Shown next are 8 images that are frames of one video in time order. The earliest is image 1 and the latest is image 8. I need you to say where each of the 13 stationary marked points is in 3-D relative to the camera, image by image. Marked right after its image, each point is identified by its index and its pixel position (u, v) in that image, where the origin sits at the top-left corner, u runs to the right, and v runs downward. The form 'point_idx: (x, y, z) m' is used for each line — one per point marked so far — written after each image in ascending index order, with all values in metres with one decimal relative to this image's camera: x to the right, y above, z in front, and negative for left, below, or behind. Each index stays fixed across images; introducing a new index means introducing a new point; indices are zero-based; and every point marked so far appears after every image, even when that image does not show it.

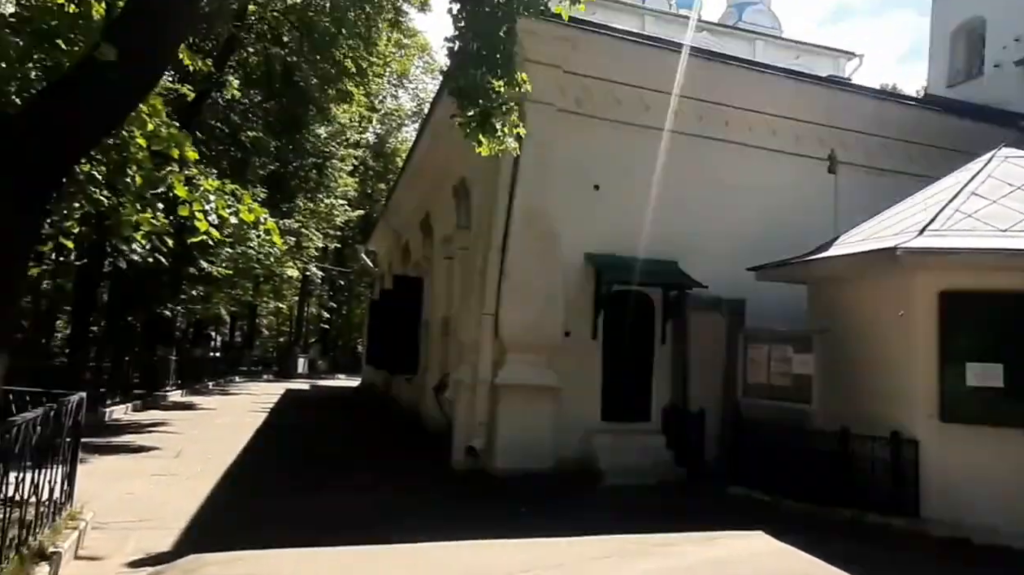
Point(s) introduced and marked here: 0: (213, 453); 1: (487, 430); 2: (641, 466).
0: (-4.4, -2.5, +11.9) m
1: (-0.3, -1.6, +8.8) m
2: (+1.4, -2.0, +8.6) m
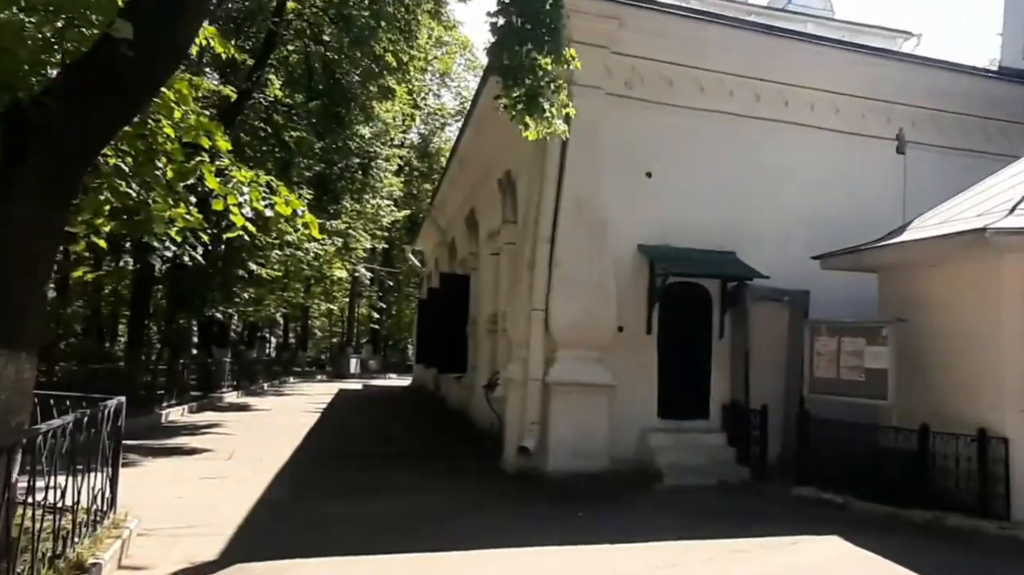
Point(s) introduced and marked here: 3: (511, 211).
0: (-3.6, -2.5, +11.8) m
1: (+0.3, -1.5, +8.5) m
2: (+2.0, -1.9, +8.1) m
3: (0.0, +1.1, +10.8) m
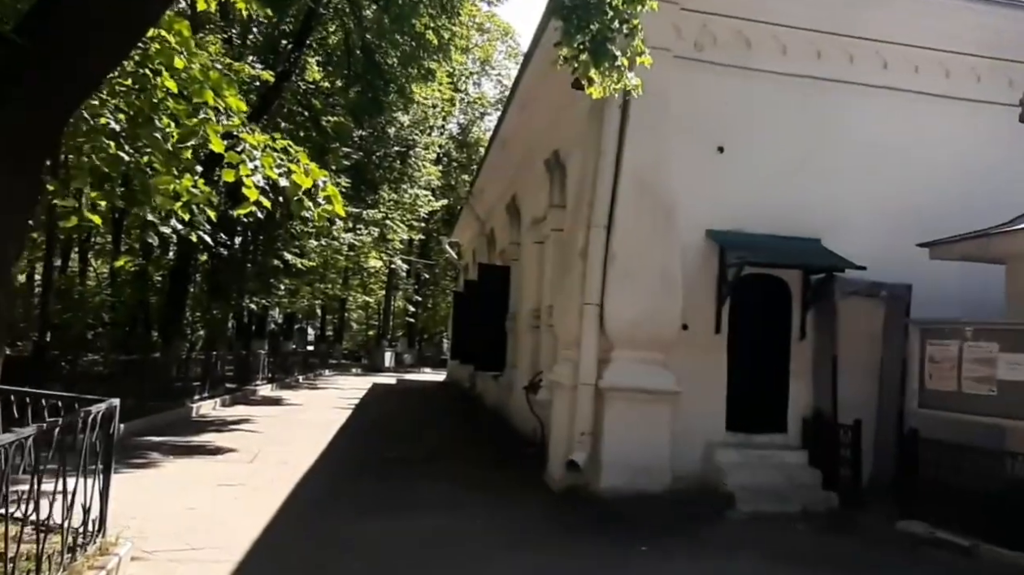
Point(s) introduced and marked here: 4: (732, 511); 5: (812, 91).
0: (-3.0, -2.4, +11.0) m
1: (+0.8, -1.4, +7.5) m
2: (+2.4, -1.8, +7.0) m
3: (+0.6, +1.2, +9.8) m
4: (+1.9, -2.0, +6.9) m
5: (+3.0, +2.0, +7.7) m
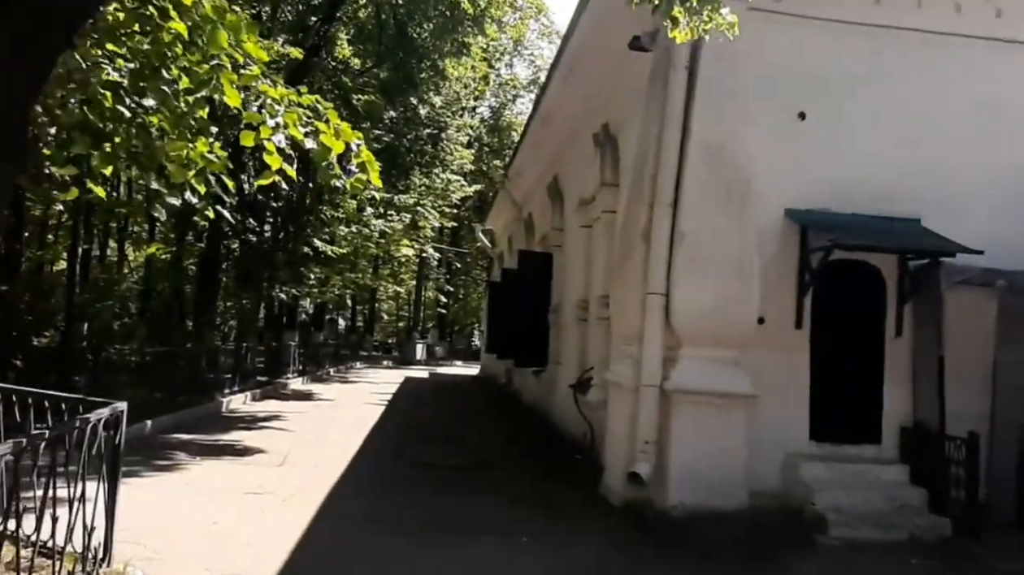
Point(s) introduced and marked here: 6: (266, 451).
0: (-2.4, -2.3, +10.3) m
1: (+1.2, -1.3, +6.6) m
2: (+2.9, -1.7, +6.1) m
3: (+1.1, +1.3, +8.9) m
4: (+2.4, -1.9, +5.9) m
5: (+3.4, +2.1, +6.7) m
6: (-3.4, -2.3, +10.8) m
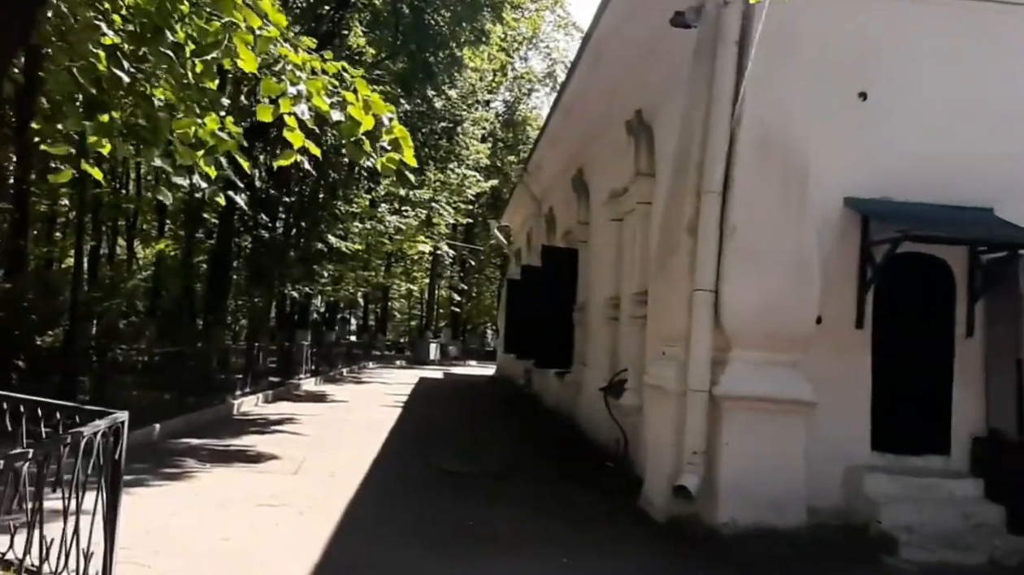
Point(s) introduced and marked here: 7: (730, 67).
0: (-2.1, -2.3, +9.8) m
1: (+1.5, -1.3, +6.1) m
2: (+3.1, -1.7, +5.5) m
3: (+1.4, +1.3, +8.3) m
4: (+2.6, -1.9, +5.4) m
5: (+3.6, +2.1, +6.1) m
6: (-3.1, -2.3, +10.3) m
7: (+1.6, +1.7, +5.9) m
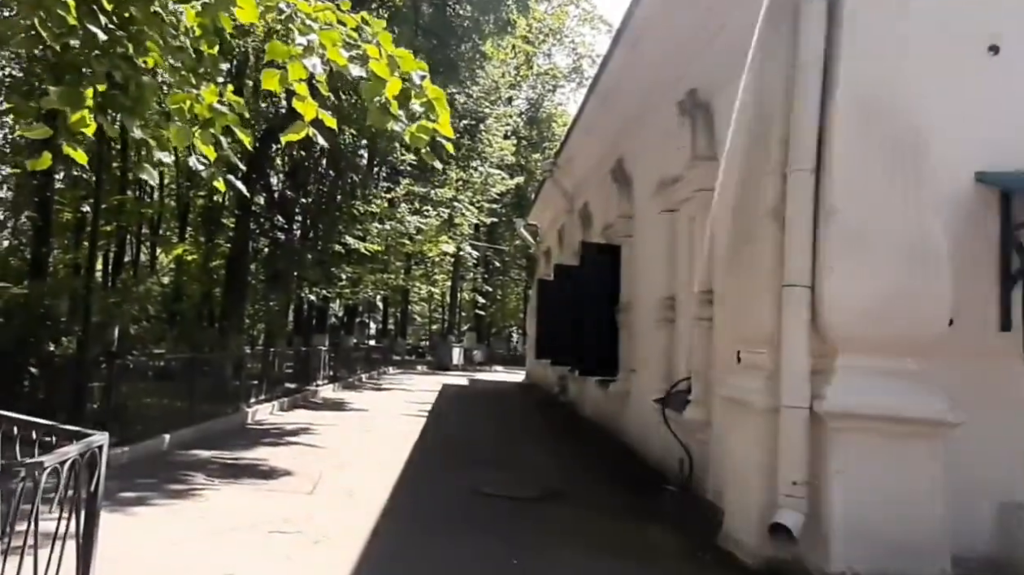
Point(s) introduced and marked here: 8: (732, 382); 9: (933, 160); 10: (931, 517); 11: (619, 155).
0: (-1.6, -2.2, +8.7) m
1: (+1.9, -1.3, +4.9) m
2: (+3.5, -1.6, +4.4) m
3: (+1.8, +1.3, +7.2) m
4: (+3.0, -1.8, +4.2) m
5: (+4.0, +2.1, +5.0) m
6: (-2.6, -2.2, +9.3) m
7: (+2.0, +1.7, +4.7) m
8: (+1.7, -0.7, +6.1) m
9: (+2.7, +0.8, +4.8) m
10: (+2.5, -1.4, +4.6) m
11: (+1.7, +2.1, +12.5) m
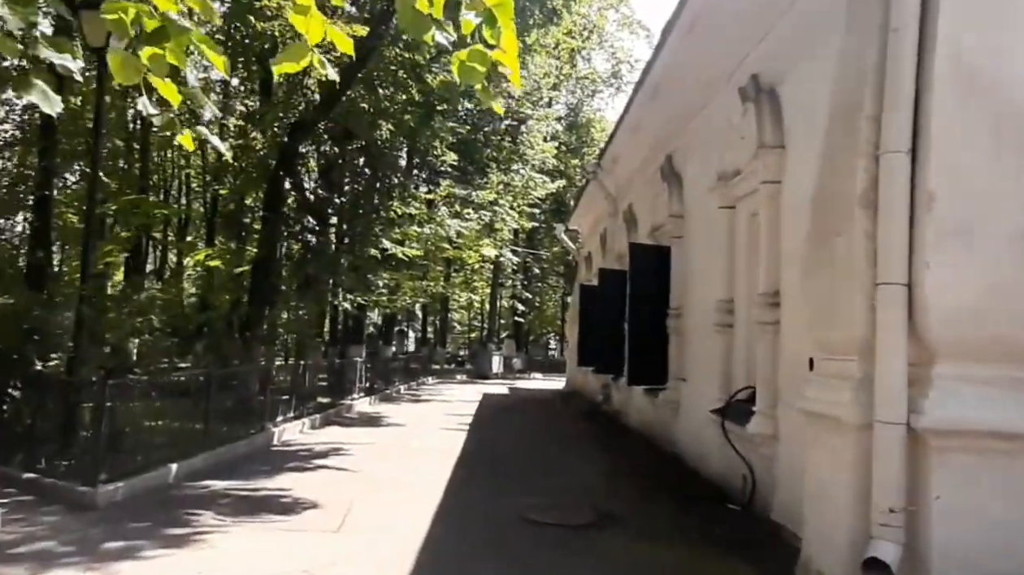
0: (-1.1, -2.3, +8.1) m
1: (+2.2, -1.3, +4.2) m
2: (+3.8, -1.6, +3.5) m
3: (+2.2, +1.3, +6.5) m
4: (+3.3, -1.8, +3.4) m
5: (+4.3, +2.2, +4.2) m
6: (-2.0, -2.3, +8.8) m
7: (+2.3, +1.7, +4.0) m
8: (+2.0, -0.7, +5.4) m
9: (+3.0, +0.8, +4.1) m
10: (+2.8, -1.3, +3.9) m
11: (+2.3, +2.0, +11.8) m
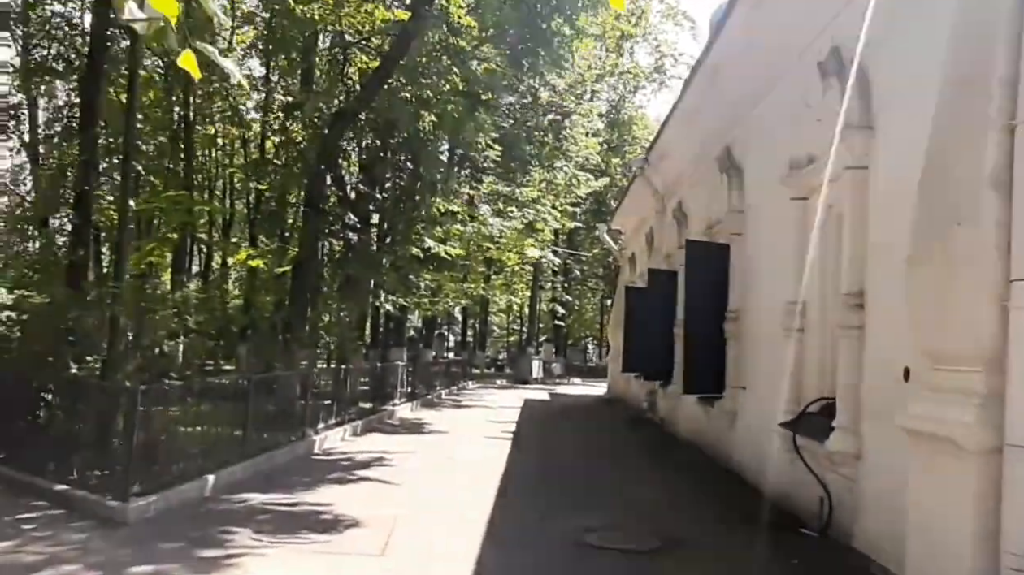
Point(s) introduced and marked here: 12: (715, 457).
0: (-0.6, -2.3, +7.6) m
1: (+2.6, -1.2, +3.5) m
2: (+4.1, -1.5, +2.8) m
3: (+2.7, +1.3, +5.8) m
4: (+3.6, -1.7, +2.7) m
5: (+4.6, +2.2, +3.4) m
6: (-1.4, -2.4, +8.3) m
7: (+2.6, +1.7, +3.3) m
8: (+2.5, -0.7, +4.7) m
9: (+3.3, +0.9, +3.4) m
10: (+3.1, -1.3, +3.2) m
11: (+3.0, +2.0, +11.1) m
12: (+3.0, -2.5, +11.6) m
